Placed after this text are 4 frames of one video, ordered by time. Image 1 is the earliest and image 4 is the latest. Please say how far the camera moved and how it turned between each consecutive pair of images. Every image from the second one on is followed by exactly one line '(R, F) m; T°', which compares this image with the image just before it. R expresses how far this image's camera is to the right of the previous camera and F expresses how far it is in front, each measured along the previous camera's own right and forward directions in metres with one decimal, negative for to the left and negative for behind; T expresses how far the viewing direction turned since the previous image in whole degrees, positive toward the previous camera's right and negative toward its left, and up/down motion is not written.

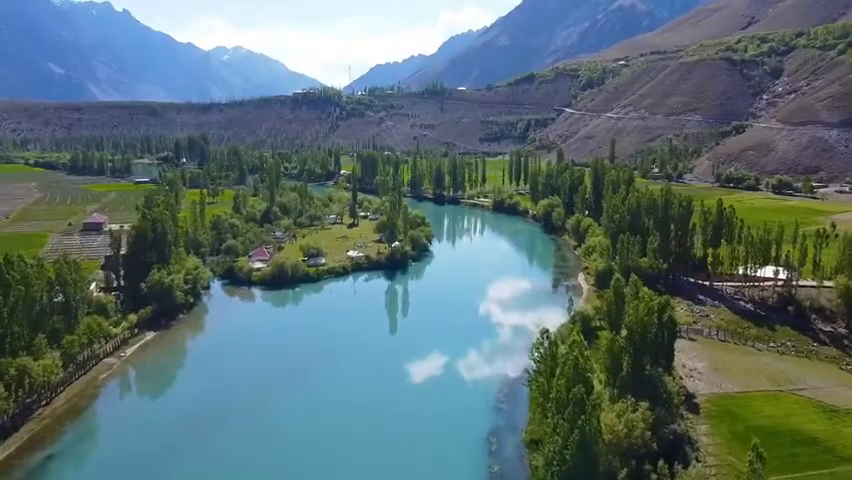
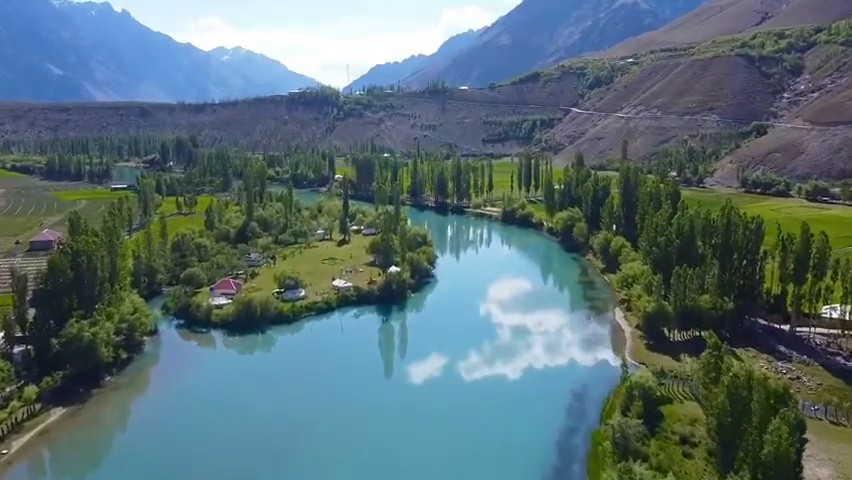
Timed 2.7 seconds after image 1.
(-0.1, +12.4) m; 0°
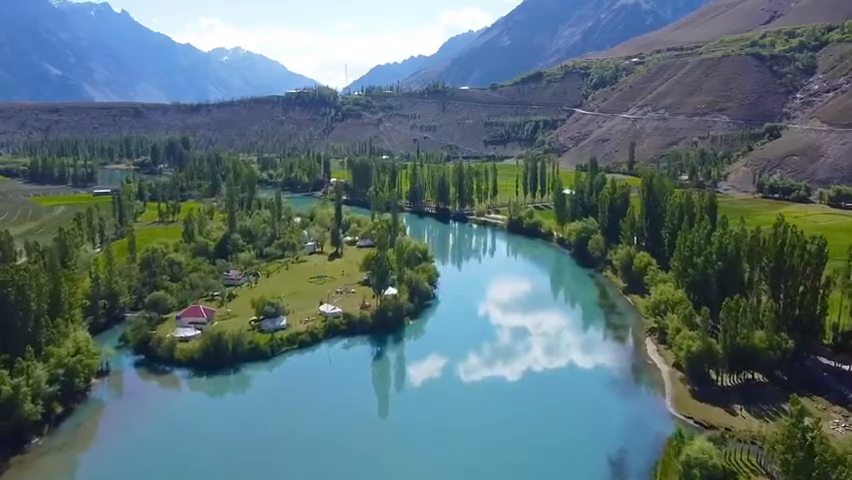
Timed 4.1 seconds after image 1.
(-0.1, +7.5) m; 0°
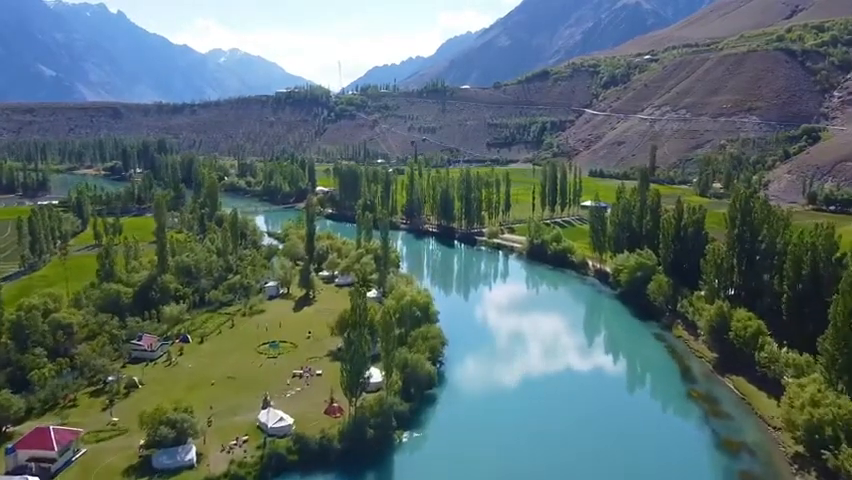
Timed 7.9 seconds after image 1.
(-0.2, +19.4) m; 0°
